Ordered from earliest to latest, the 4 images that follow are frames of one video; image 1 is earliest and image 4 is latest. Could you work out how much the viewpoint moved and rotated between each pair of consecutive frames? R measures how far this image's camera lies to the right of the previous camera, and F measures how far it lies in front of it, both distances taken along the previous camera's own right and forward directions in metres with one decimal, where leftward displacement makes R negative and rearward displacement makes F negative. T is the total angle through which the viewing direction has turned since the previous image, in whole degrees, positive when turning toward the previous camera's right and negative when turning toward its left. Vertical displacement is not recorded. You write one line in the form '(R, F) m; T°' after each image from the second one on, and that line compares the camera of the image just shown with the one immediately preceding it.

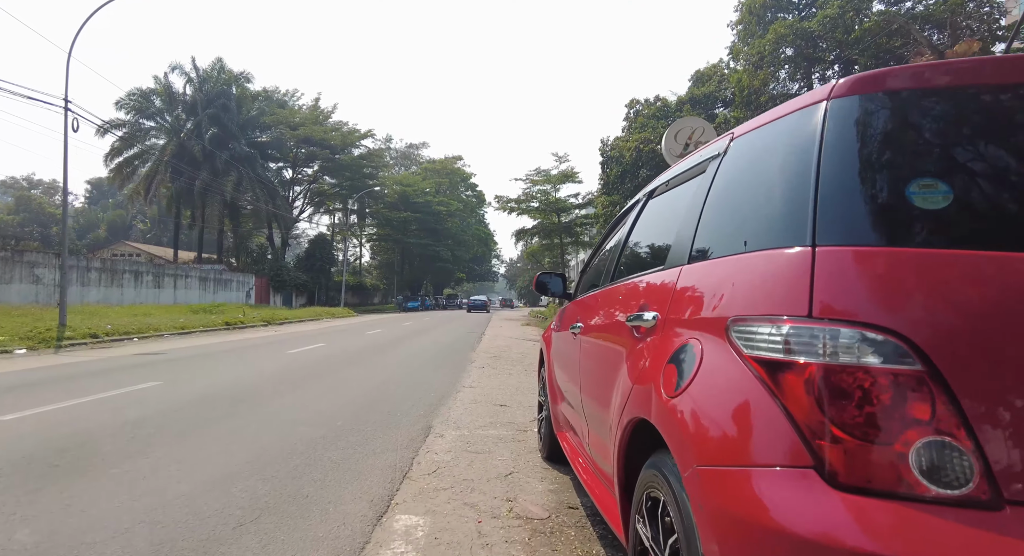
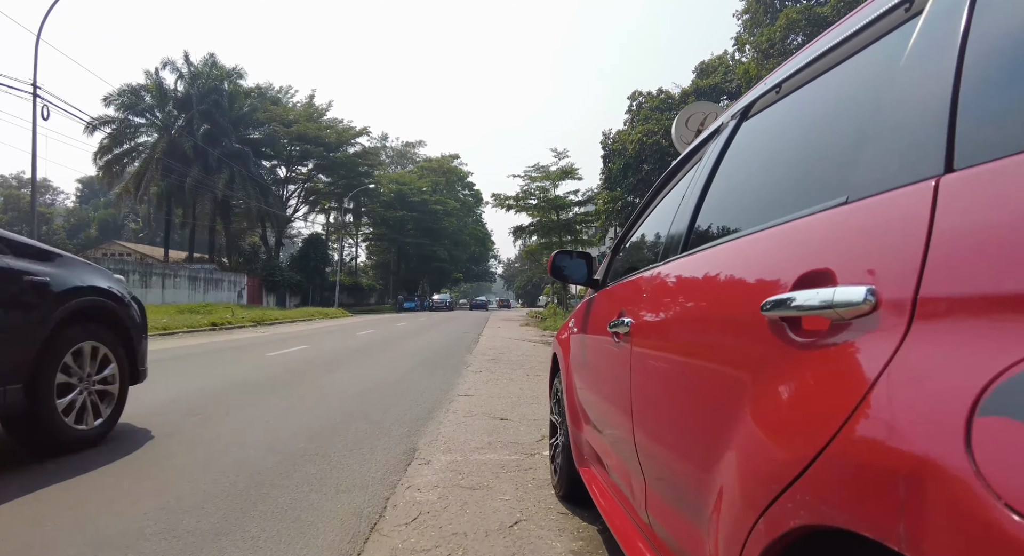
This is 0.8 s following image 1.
(0.0, +1.0) m; 0°
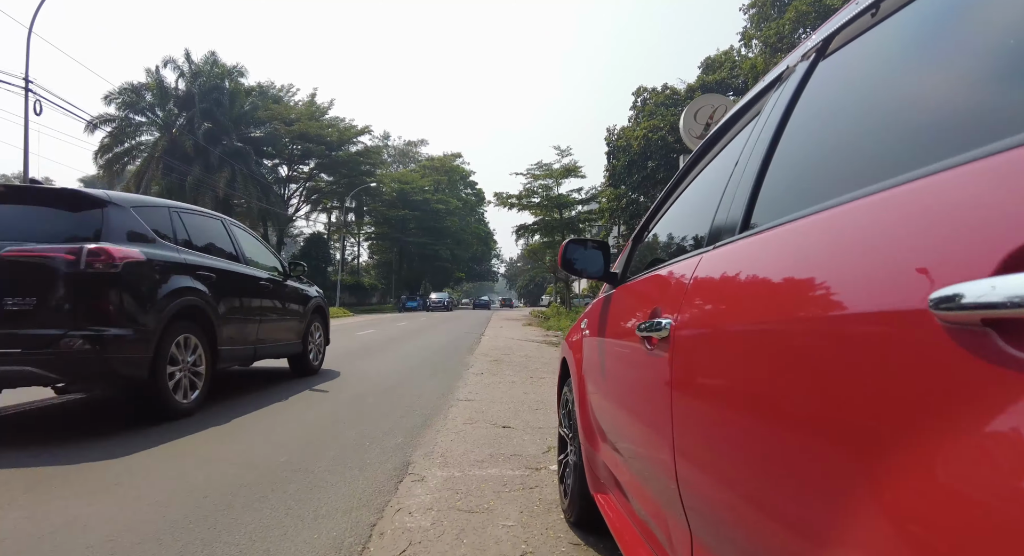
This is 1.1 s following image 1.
(0.0, +0.4) m; 0°
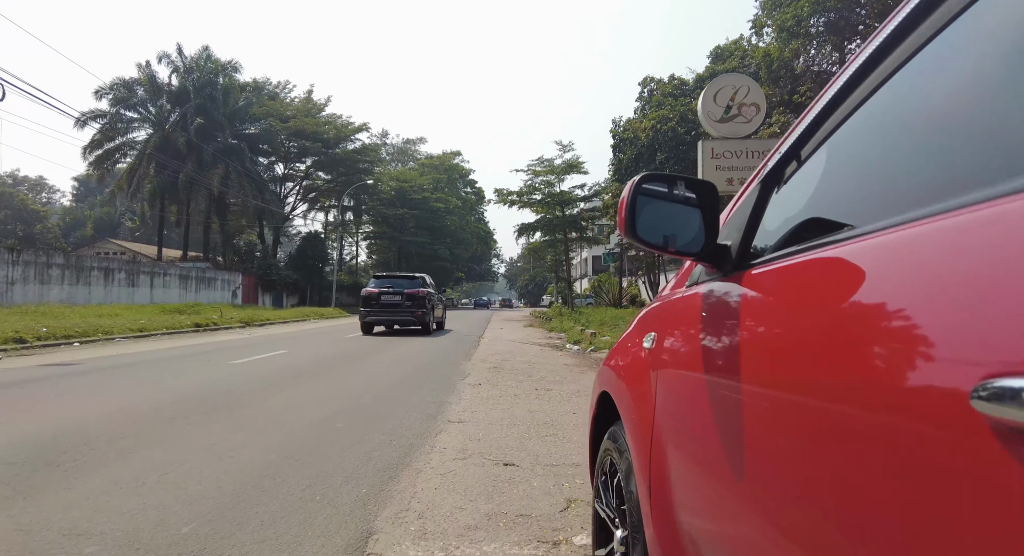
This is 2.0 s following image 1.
(0.0, +1.2) m; 0°
